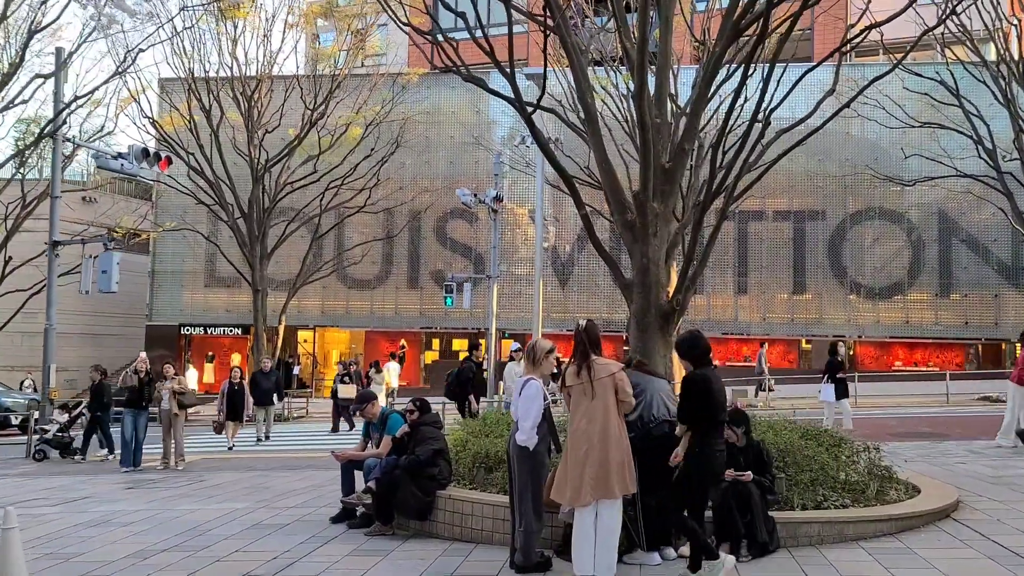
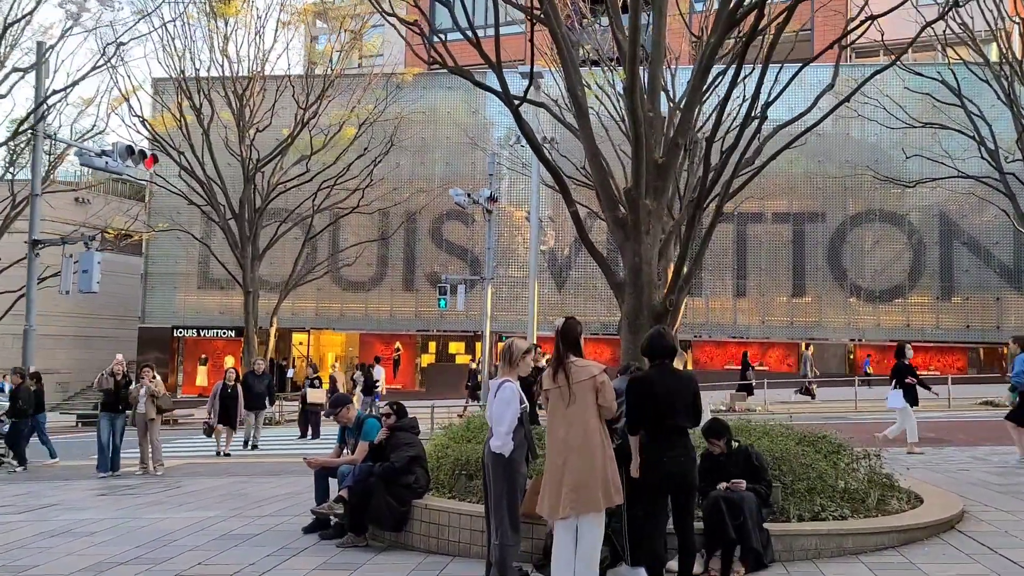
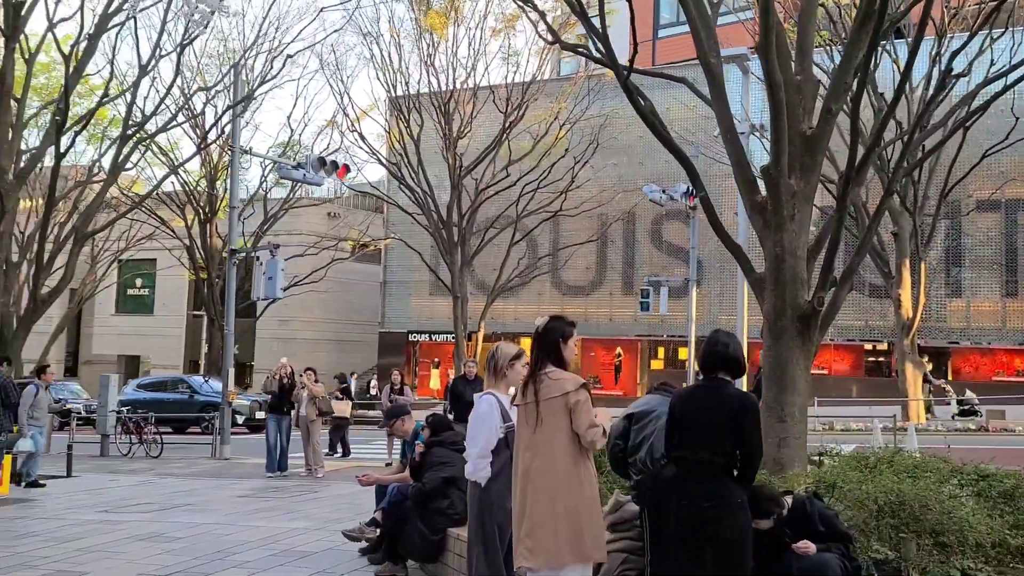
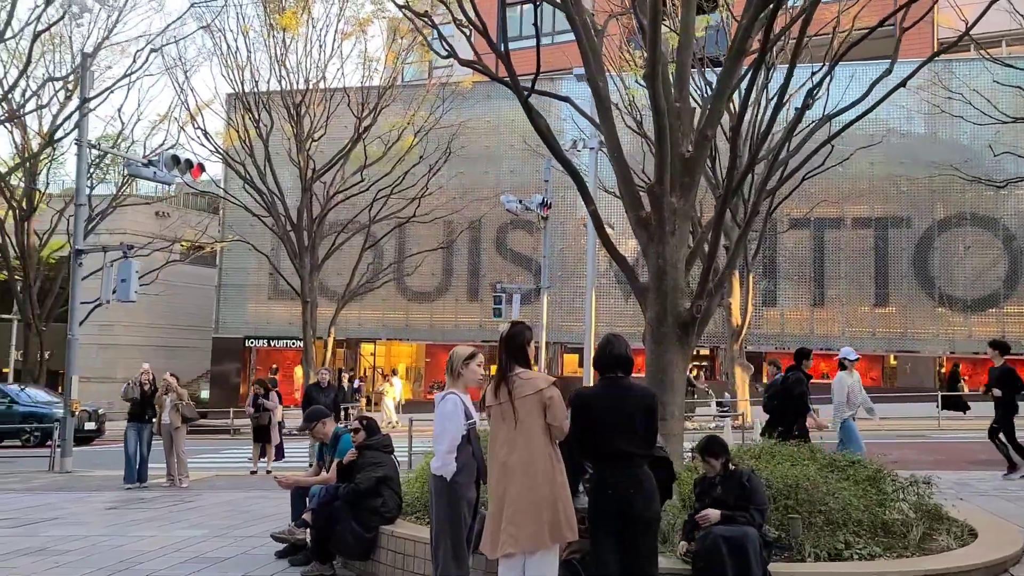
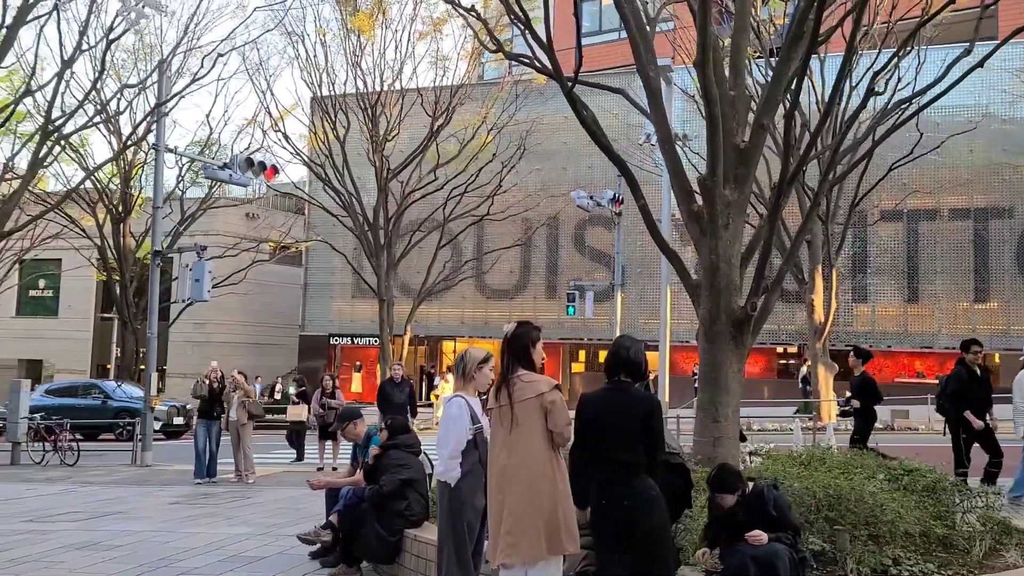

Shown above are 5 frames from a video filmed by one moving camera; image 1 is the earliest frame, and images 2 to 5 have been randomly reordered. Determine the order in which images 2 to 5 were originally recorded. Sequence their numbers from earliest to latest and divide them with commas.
2, 4, 5, 3
